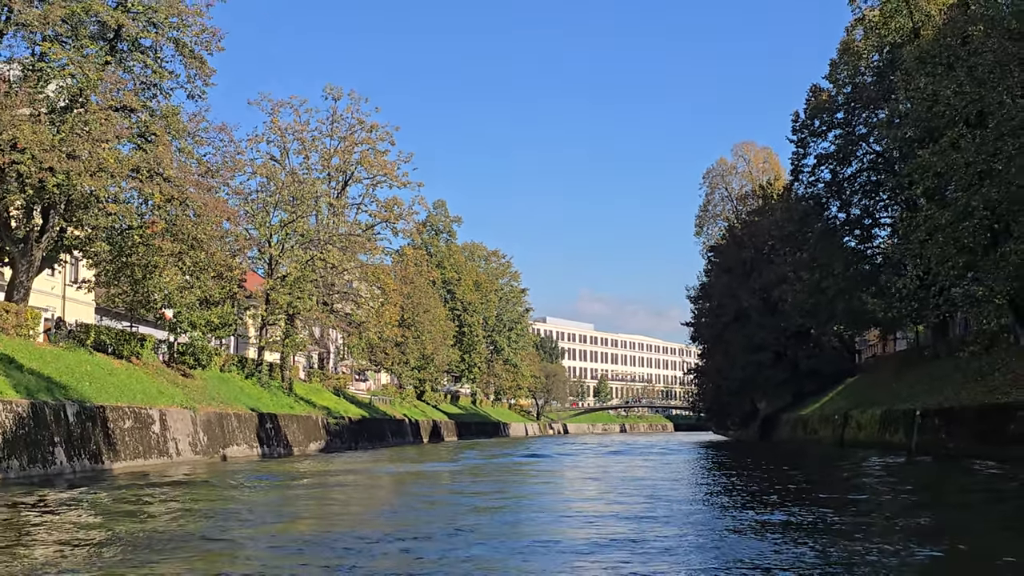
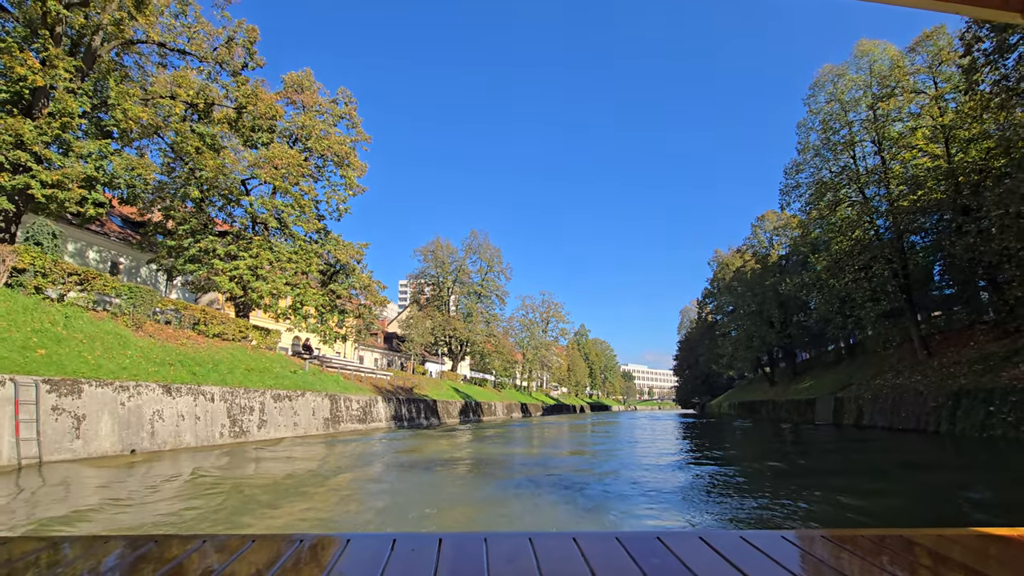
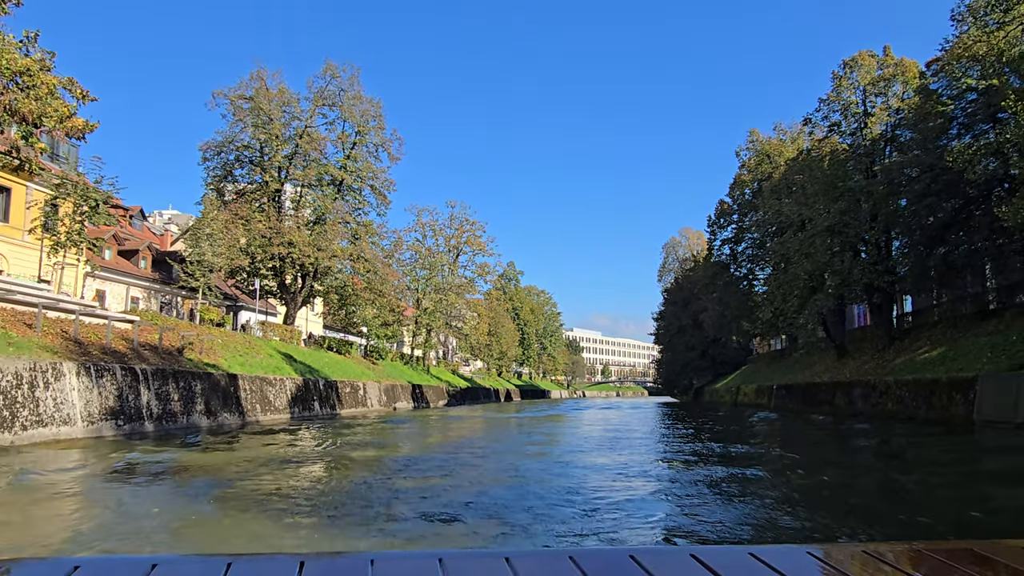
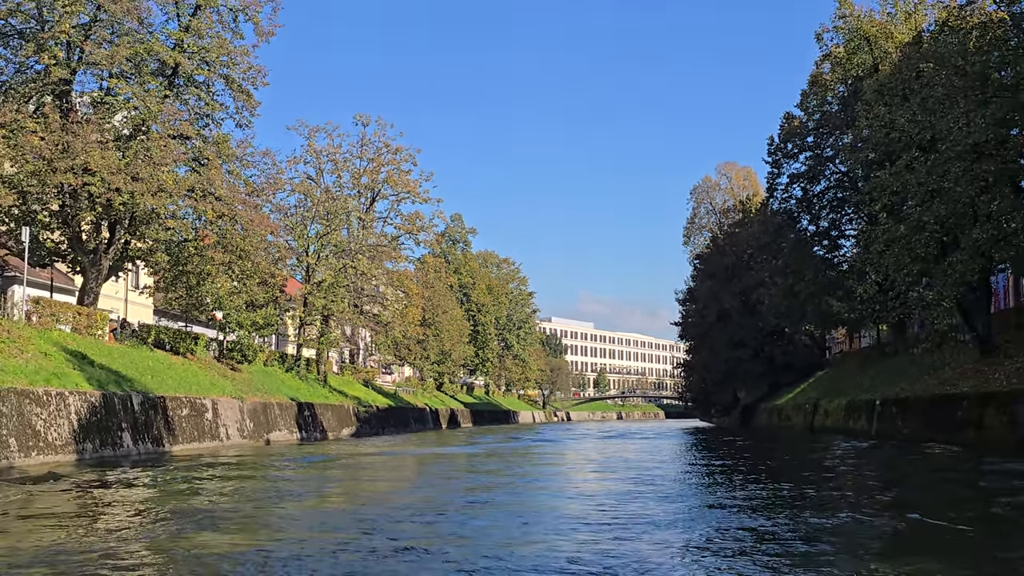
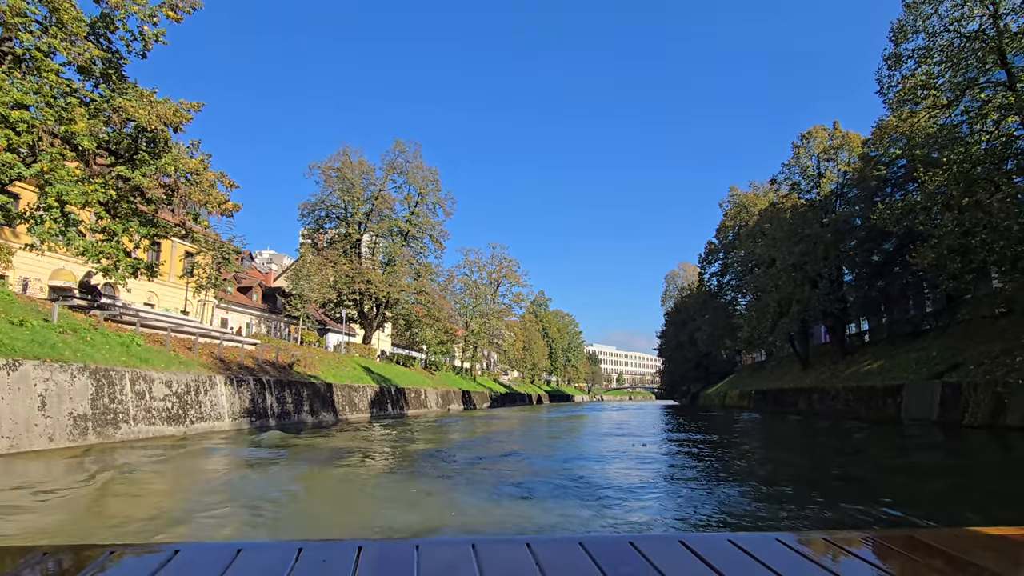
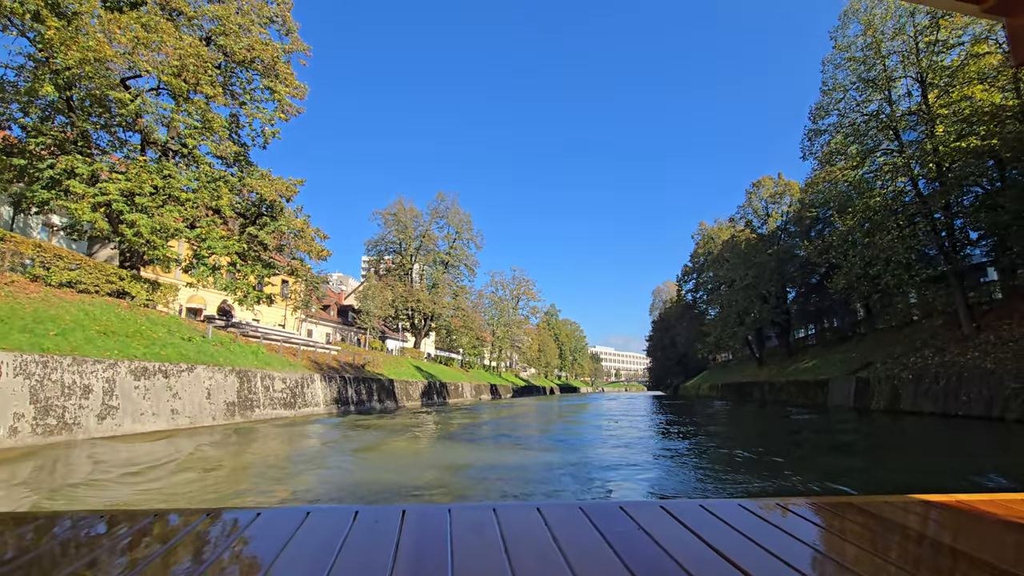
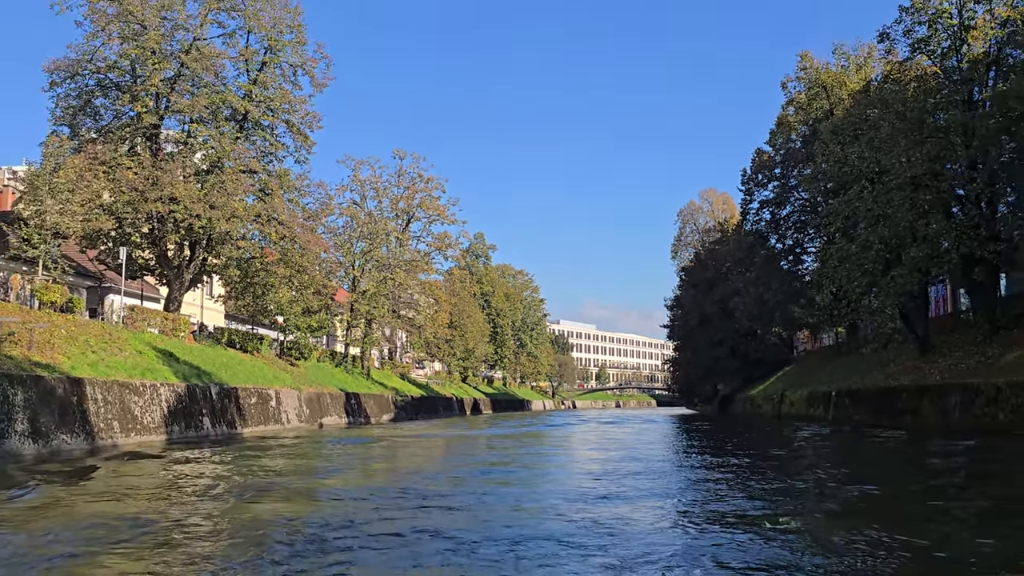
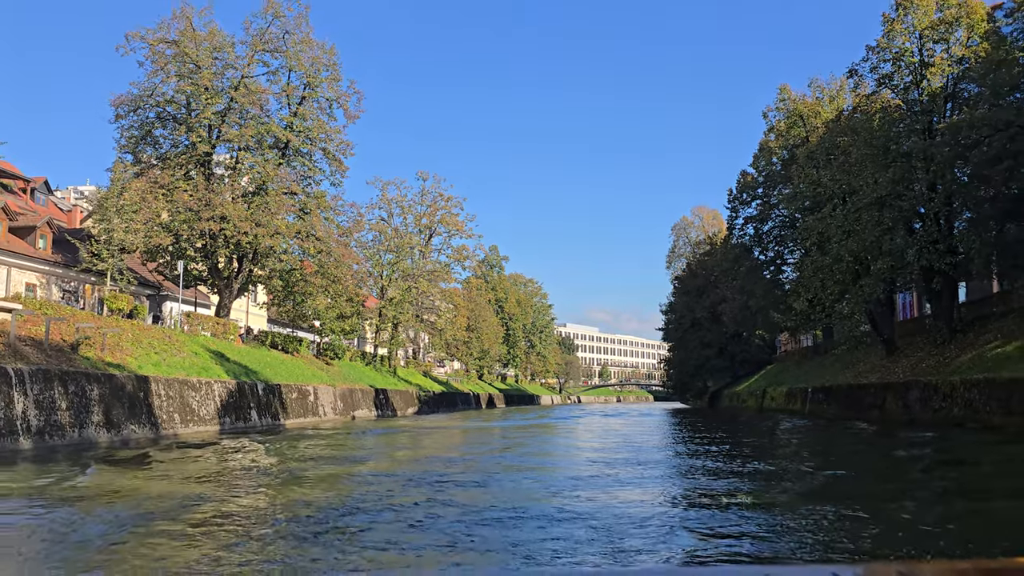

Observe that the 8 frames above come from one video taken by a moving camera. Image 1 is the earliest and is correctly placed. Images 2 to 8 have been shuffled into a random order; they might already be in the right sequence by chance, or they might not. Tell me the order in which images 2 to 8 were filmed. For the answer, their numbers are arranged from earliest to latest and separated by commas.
4, 7, 8, 3, 5, 6, 2
